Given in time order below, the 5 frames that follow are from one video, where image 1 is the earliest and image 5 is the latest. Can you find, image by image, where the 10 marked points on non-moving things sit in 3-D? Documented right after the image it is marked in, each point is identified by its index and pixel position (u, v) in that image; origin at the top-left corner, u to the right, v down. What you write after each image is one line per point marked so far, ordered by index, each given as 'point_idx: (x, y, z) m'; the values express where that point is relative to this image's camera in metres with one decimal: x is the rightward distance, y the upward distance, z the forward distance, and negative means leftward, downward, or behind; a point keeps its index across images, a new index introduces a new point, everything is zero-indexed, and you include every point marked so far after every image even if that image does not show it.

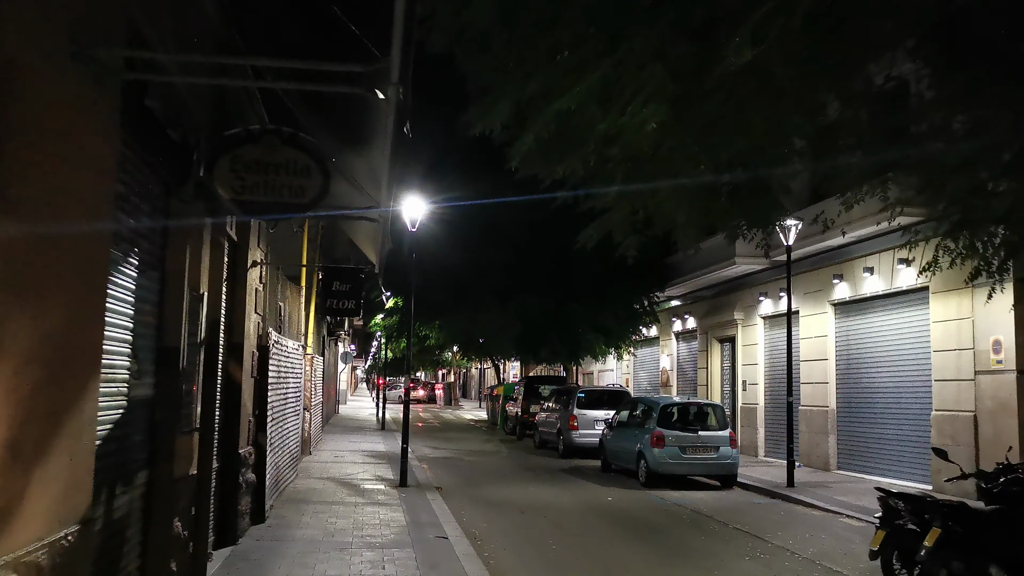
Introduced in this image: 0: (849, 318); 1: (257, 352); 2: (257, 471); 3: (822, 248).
0: (+5.7, -0.5, +15.3) m
1: (-2.6, -0.7, +9.2) m
2: (-2.6, -1.8, +9.0) m
3: (+5.2, +0.7, +15.2) m
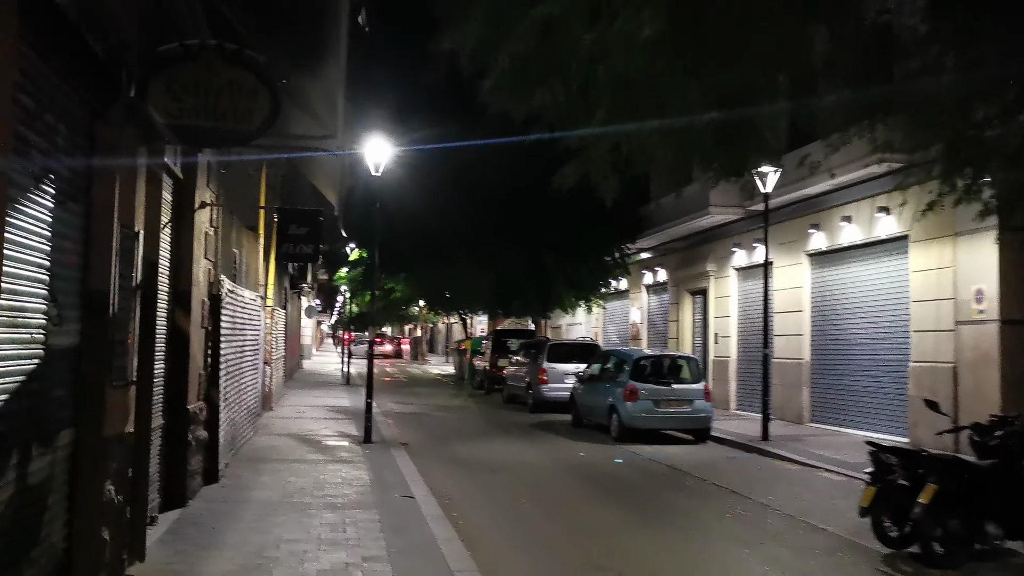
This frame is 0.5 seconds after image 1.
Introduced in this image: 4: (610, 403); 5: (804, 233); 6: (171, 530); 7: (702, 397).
0: (+5.2, +0.3, +14.9) m
1: (-2.9, -0.1, +8.5) m
2: (-2.9, -1.3, +8.4) m
3: (+4.7, +1.5, +14.8) m
4: (+1.5, -1.8, +14.0) m
5: (+5.0, +0.9, +15.3) m
6: (-2.5, -1.7, +6.5) m
7: (+2.9, -1.6, +13.5) m
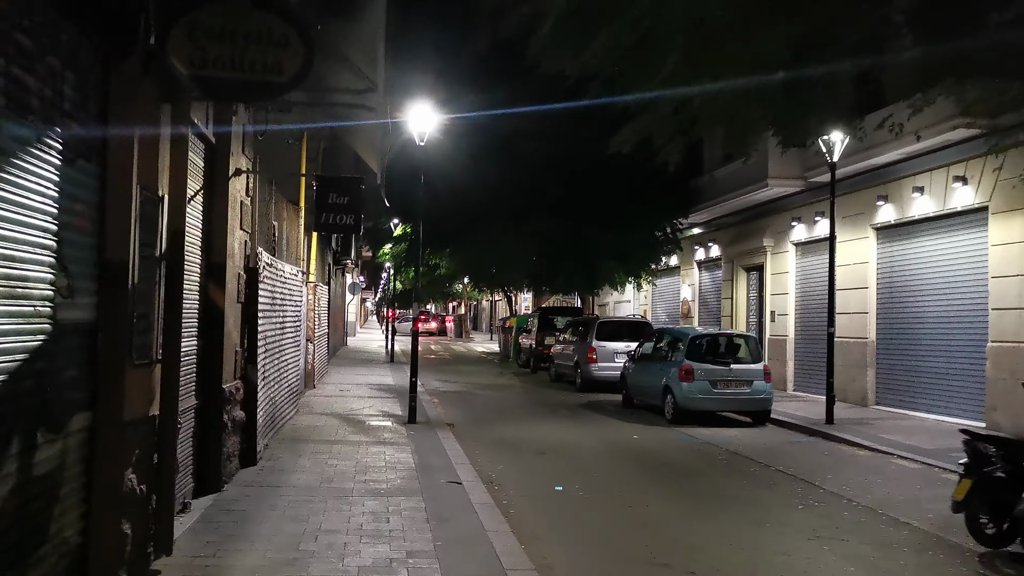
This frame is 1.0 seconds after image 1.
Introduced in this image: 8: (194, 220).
0: (+6.0, +0.7, +14.1) m
1: (-2.4, +0.1, +8.1) m
2: (-2.4, -1.1, +8.0) m
3: (+5.5, +1.9, +13.9) m
4: (+2.3, -1.4, +13.4) m
5: (+5.8, +1.3, +14.5) m
6: (-2.1, -1.6, +6.1) m
7: (+3.6, -1.3, +12.9) m
8: (-2.4, +0.5, +6.7) m
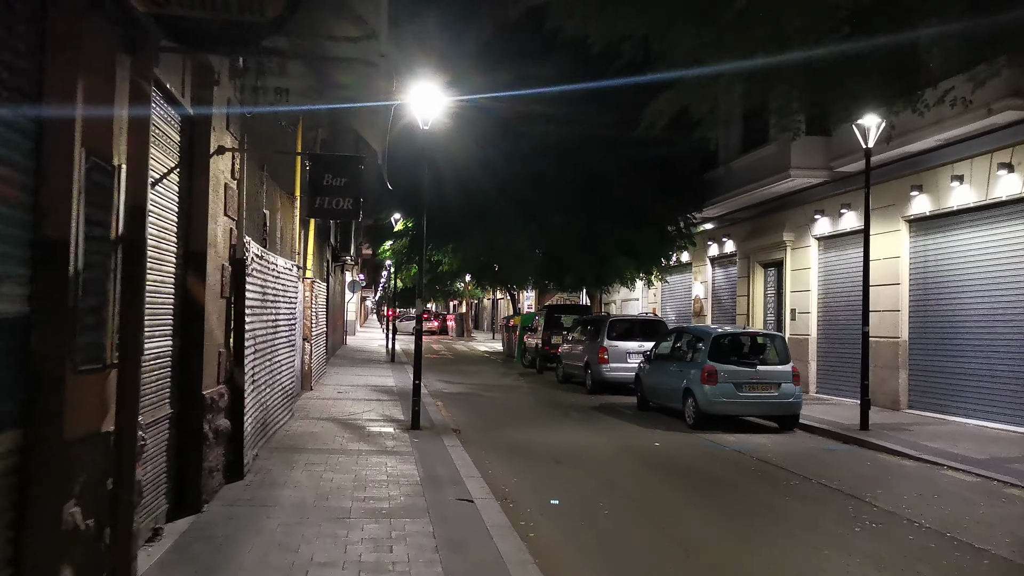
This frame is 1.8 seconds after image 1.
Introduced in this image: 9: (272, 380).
0: (+6.1, +0.8, +13.2) m
1: (-2.3, +0.2, +7.2) m
2: (-2.2, -1.0, +7.2) m
3: (+5.6, +2.0, +13.0) m
4: (+2.4, -1.4, +12.5) m
5: (+5.9, +1.4, +13.6) m
6: (-2.0, -1.5, +5.2) m
7: (+3.7, -1.2, +12.0) m
8: (-2.2, +0.6, +5.8) m
9: (-2.6, -1.0, +9.7) m
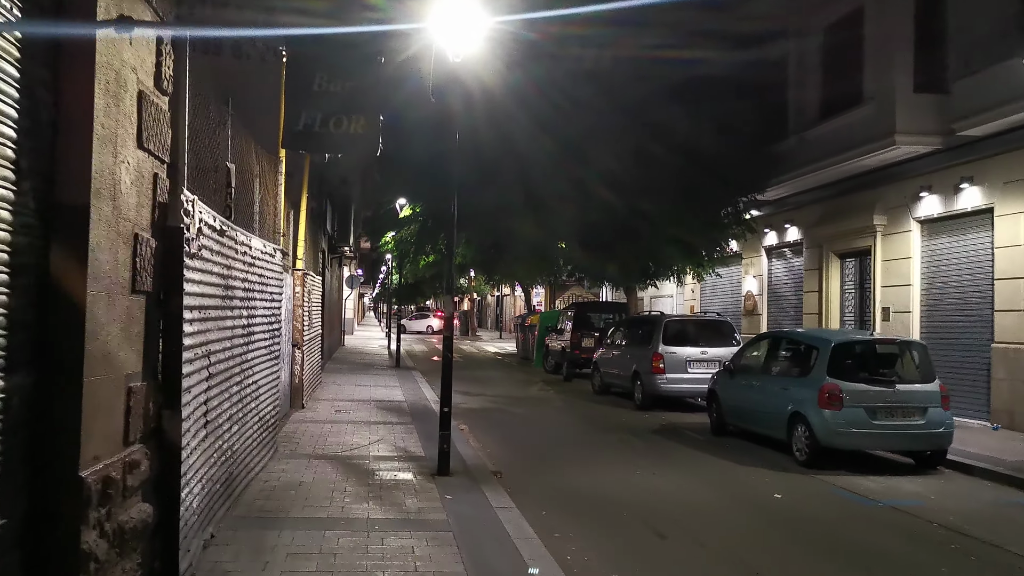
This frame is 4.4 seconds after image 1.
0: (+6.7, +0.9, +10.3) m
1: (-1.7, +0.2, +4.3) m
2: (-1.7, -1.0, +4.2) m
3: (+6.2, +2.0, +10.1) m
4: (+3.0, -1.3, +9.6) m
5: (+6.5, +1.5, +10.7) m
6: (-1.4, -1.5, +2.2) m
7: (+4.3, -1.2, +9.0) m
8: (-1.6, +0.6, +2.8) m
9: (-2.0, -0.9, +6.7) m
